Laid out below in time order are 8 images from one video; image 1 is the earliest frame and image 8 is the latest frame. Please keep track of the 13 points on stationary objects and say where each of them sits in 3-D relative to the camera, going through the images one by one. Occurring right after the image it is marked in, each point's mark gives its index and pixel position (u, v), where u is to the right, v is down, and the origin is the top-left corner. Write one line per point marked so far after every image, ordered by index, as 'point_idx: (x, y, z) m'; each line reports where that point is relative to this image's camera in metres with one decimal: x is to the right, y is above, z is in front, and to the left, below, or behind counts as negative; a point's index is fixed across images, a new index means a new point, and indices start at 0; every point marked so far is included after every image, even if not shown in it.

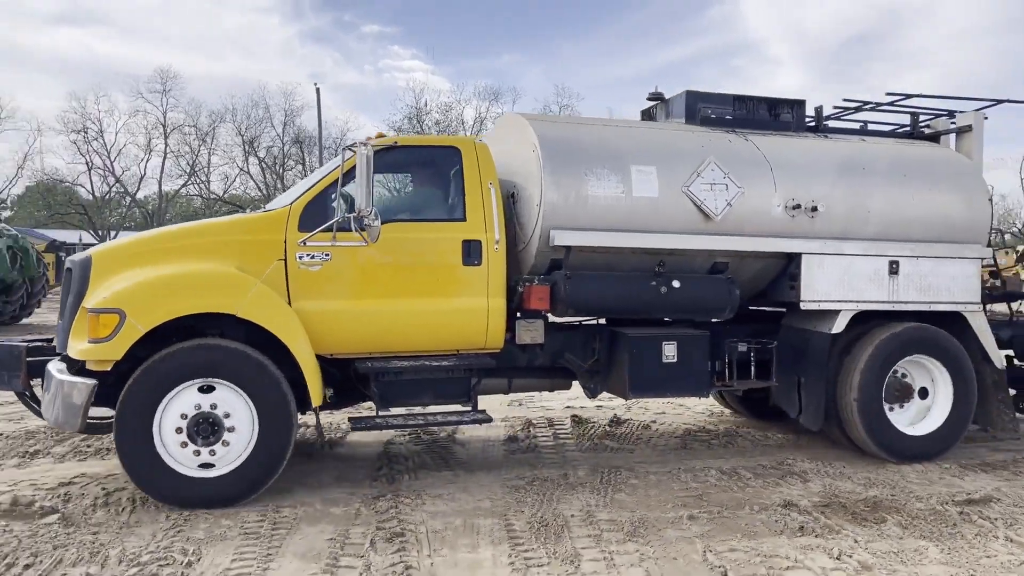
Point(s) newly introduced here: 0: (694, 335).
0: (+1.2, -0.3, +5.7) m
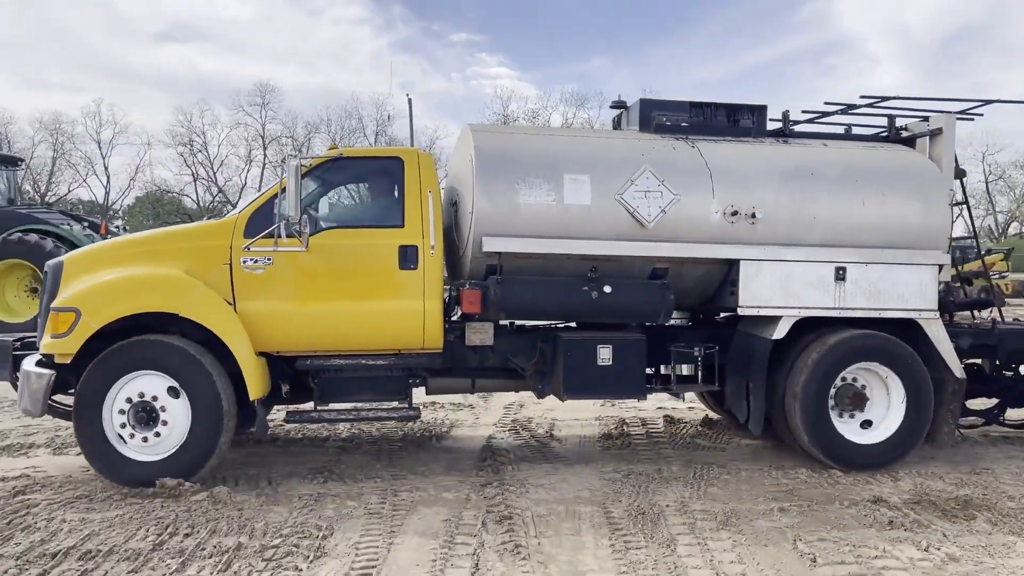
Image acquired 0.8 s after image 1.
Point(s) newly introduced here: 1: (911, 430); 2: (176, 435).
0: (+0.8, -0.3, +5.8) m
1: (+2.7, -1.0, +6.0) m
2: (-1.8, -0.7, +5.0) m
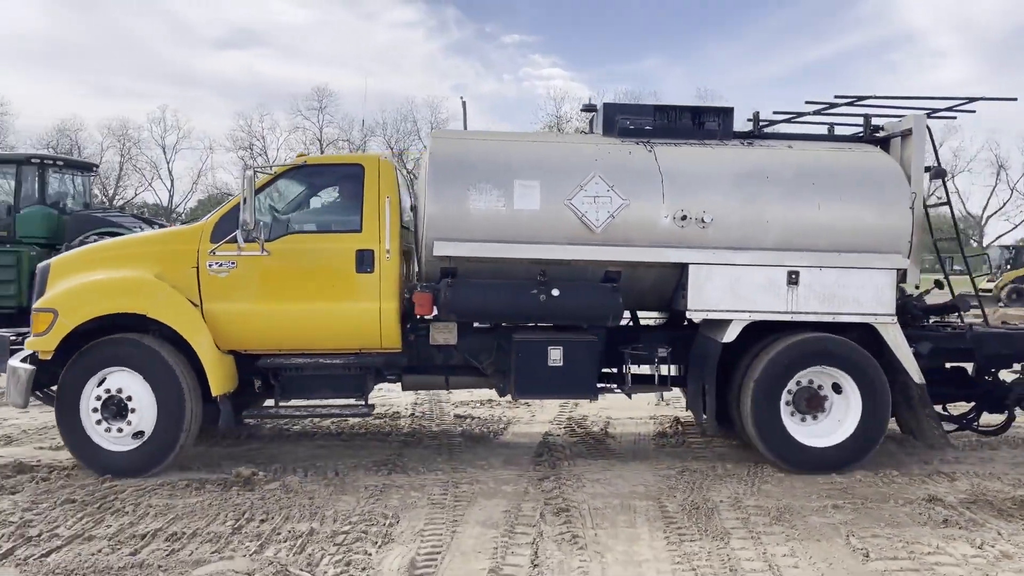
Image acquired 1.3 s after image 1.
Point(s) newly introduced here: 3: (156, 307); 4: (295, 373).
0: (+0.5, -0.4, +6.0) m
1: (+2.5, -1.0, +6.0) m
2: (-2.2, -0.7, +5.4) m
3: (-2.2, -0.1, +5.3) m
4: (-1.5, -0.6, +5.8) m
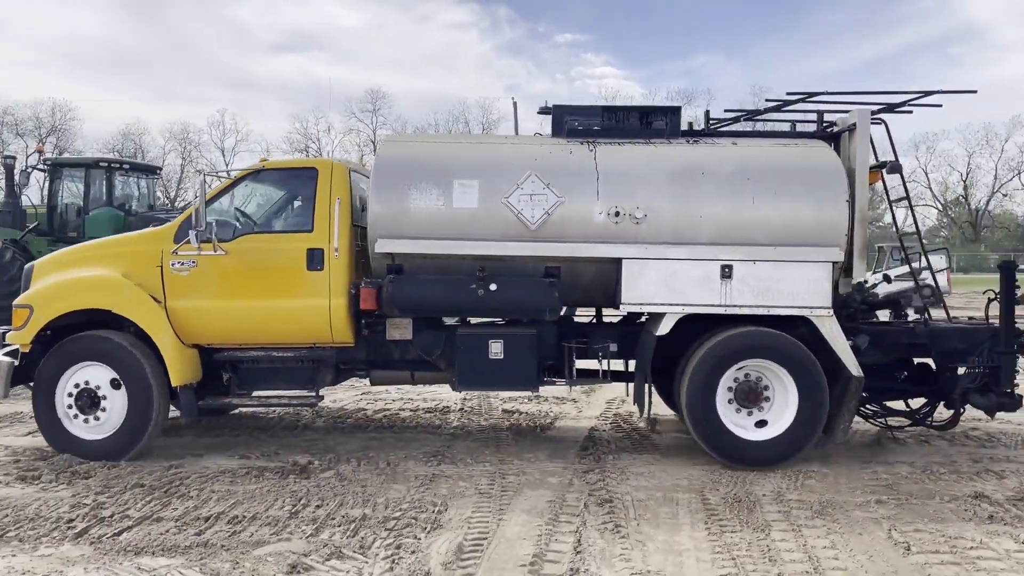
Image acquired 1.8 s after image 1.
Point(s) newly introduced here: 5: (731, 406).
0: (+0.1, -0.3, +6.2) m
1: (+2.0, -0.9, +6.1) m
2: (-2.6, -0.7, +5.8) m
3: (-2.6, -0.1, +5.8) m
4: (-1.9, -0.5, +6.2) m
5: (+1.6, -0.9, +6.3) m
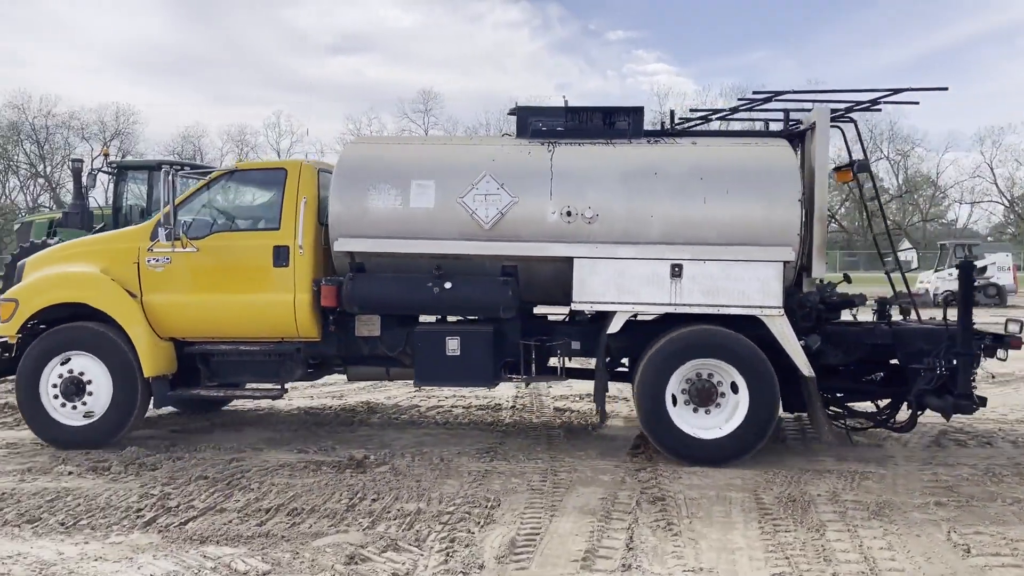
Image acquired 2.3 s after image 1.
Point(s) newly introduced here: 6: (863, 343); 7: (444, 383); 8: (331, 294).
0: (-0.3, -0.3, +6.4) m
1: (+1.7, -0.9, +6.1) m
2: (-3.0, -0.7, +6.2) m
3: (-3.0, -0.1, +6.2) m
4: (-2.2, -0.5, +6.5) m
5: (+1.3, -0.8, +6.3) m
6: (+2.6, -0.4, +6.5) m
7: (-0.5, -0.7, +6.4) m
8: (-1.3, 0.0, +6.3) m
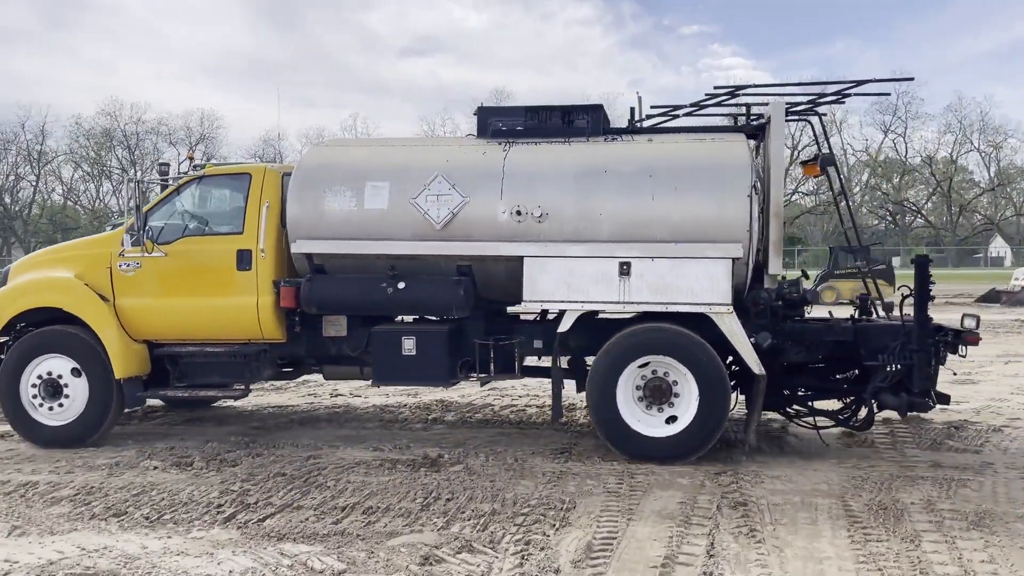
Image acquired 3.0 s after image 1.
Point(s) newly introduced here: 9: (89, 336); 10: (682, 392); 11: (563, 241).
0: (-0.6, -0.3, +6.5) m
1: (+1.3, -0.9, +6.0) m
2: (-3.3, -0.7, +6.6) m
3: (-3.3, -0.1, +6.5) m
4: (-2.5, -0.6, +6.8) m
5: (+0.9, -0.8, +6.3) m
6: (+2.2, -0.4, +6.3) m
7: (-0.8, -0.7, +6.5) m
8: (-1.7, -0.1, +6.5) m
9: (-3.3, -0.4, +6.6) m
10: (+1.2, -0.7, +6.2) m
11: (+0.4, +0.3, +6.2) m
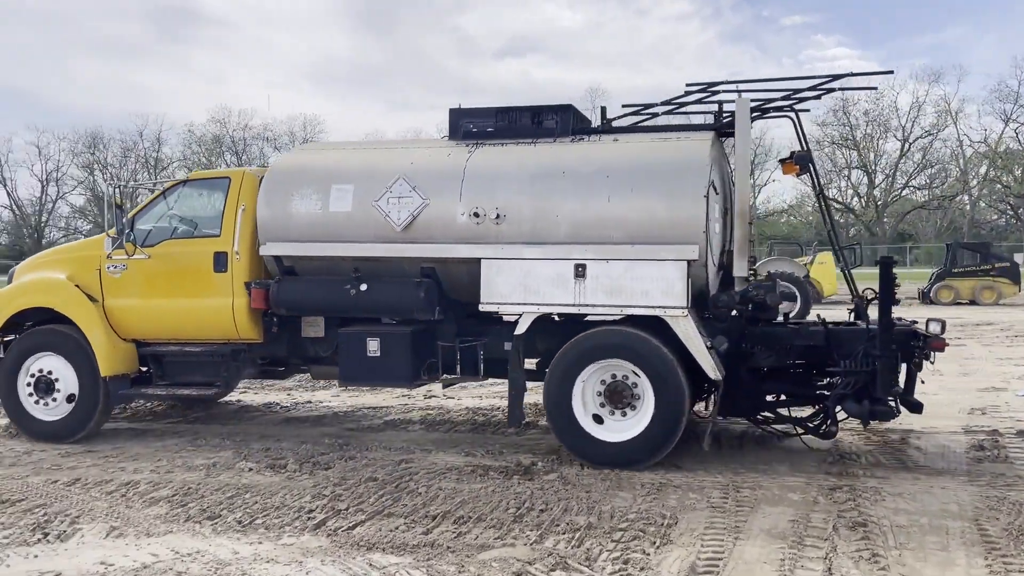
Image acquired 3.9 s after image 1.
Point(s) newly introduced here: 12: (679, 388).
0: (-0.9, -0.3, +6.5) m
1: (+1.0, -0.9, +5.8) m
2: (-3.6, -0.7, +7.0) m
3: (-3.6, -0.1, +6.9) m
4: (-2.7, -0.6, +7.1) m
5: (+0.6, -0.8, +6.1) m
6: (+1.9, -0.4, +5.9) m
7: (-1.1, -0.7, +6.6) m
8: (-1.9, -0.1, +6.7) m
9: (-3.5, -0.4, +7.0) m
10: (+0.9, -0.7, +6.0) m
11: (+0.1, +0.3, +6.1) m
12: (+1.1, -0.7, +5.8) m
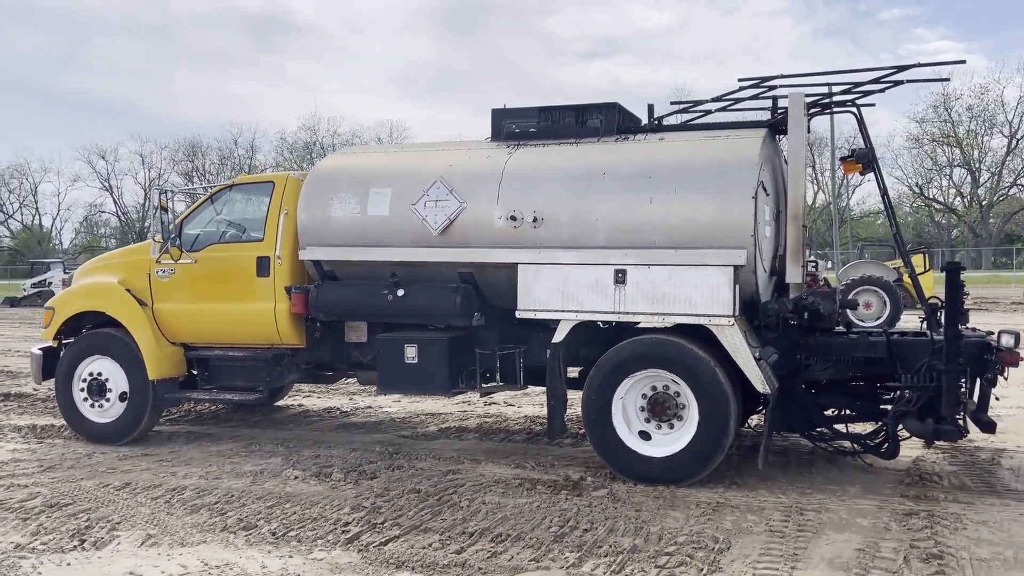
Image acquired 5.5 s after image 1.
0: (-0.6, -0.4, +6.4) m
1: (+1.2, -1.0, +5.5) m
2: (-3.2, -0.8, +7.1) m
3: (-3.2, -0.1, +7.0) m
4: (-2.4, -0.6, +7.1) m
5: (+0.8, -0.9, +5.8) m
6: (+2.1, -0.4, +5.5) m
7: (-0.8, -0.7, +6.4) m
8: (-1.6, -0.1, +6.6) m
9: (-3.1, -0.4, +7.1) m
10: (+1.1, -0.8, +5.7) m
11: (+0.3, +0.3, +5.9) m
12: (+1.3, -0.7, +5.4) m
